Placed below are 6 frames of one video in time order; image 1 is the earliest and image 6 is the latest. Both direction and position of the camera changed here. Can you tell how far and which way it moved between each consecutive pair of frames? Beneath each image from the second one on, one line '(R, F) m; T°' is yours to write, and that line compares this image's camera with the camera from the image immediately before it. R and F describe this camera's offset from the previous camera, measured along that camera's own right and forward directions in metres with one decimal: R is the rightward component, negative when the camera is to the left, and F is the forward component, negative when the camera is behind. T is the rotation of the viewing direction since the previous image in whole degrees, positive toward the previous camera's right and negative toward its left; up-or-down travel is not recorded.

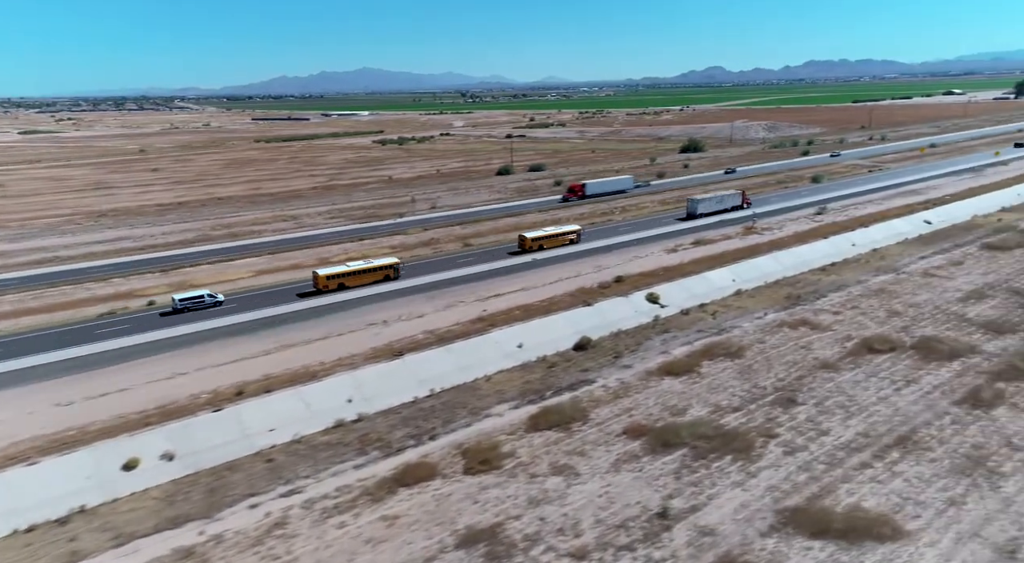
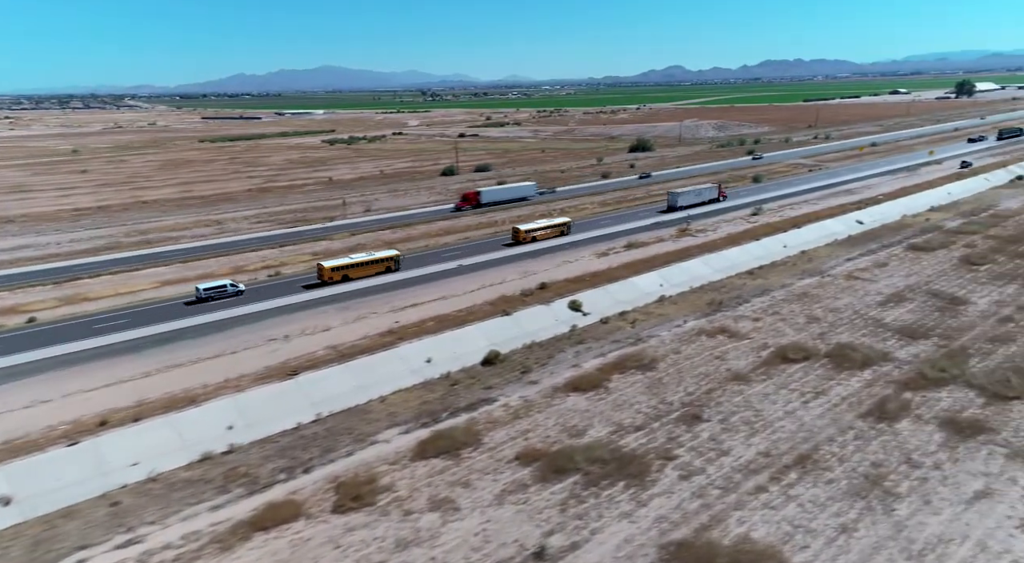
(+1.9, +1.1) m; +3°
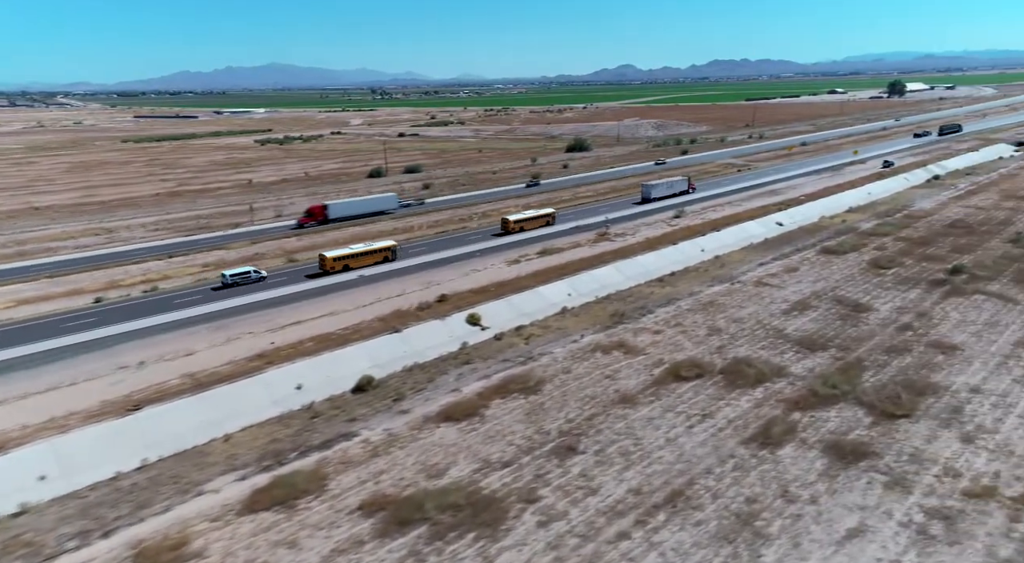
(+2.4, +1.5) m; +4°
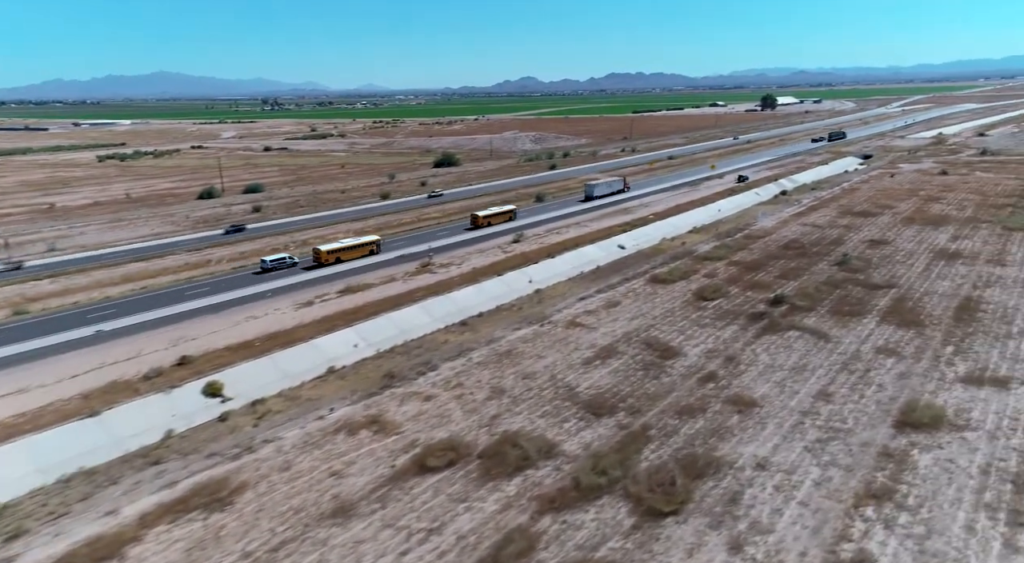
(+5.1, +3.7) m; +8°
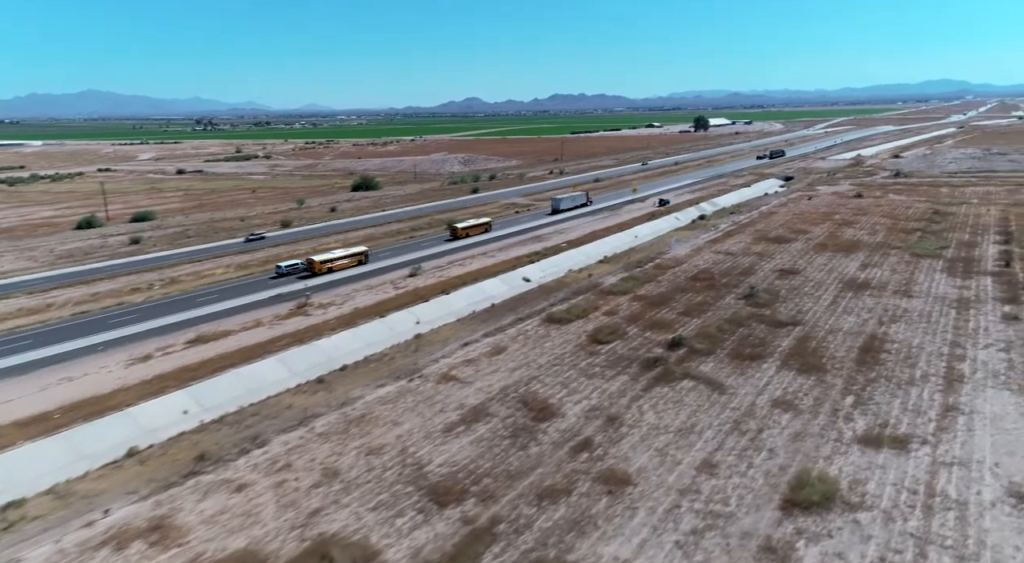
(+3.0, +2.9) m; +5°
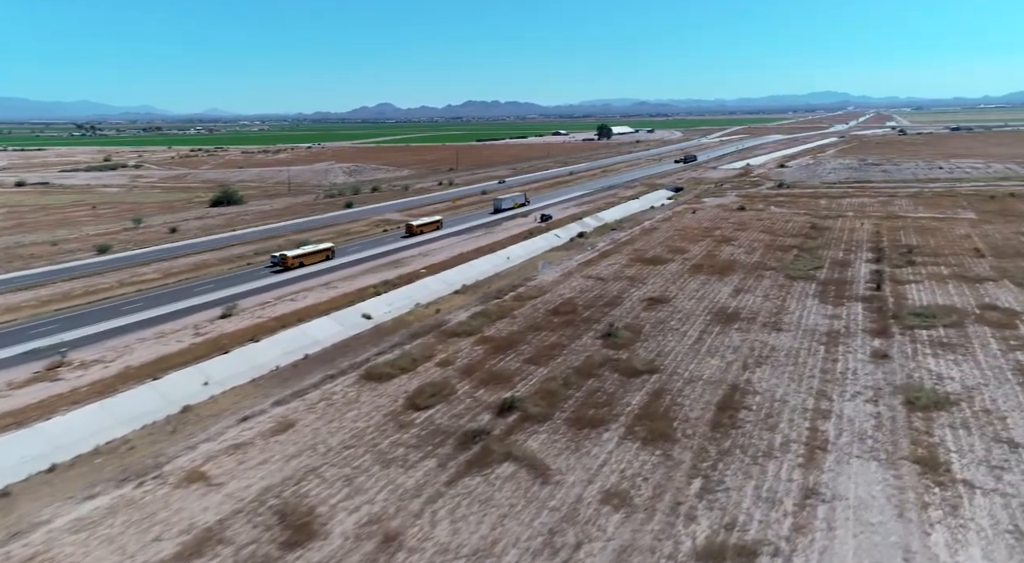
(+4.1, +4.7) m; +7°
